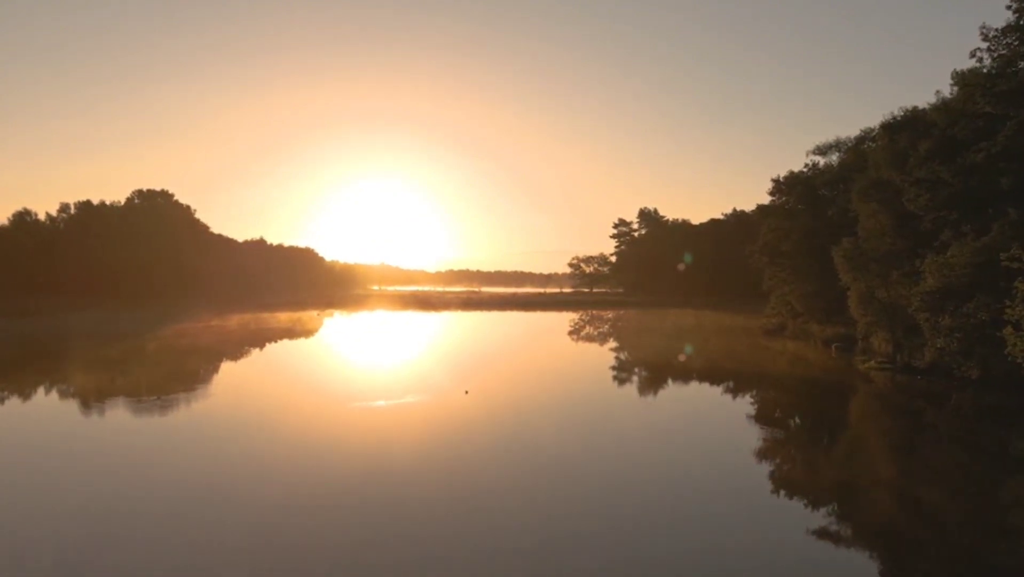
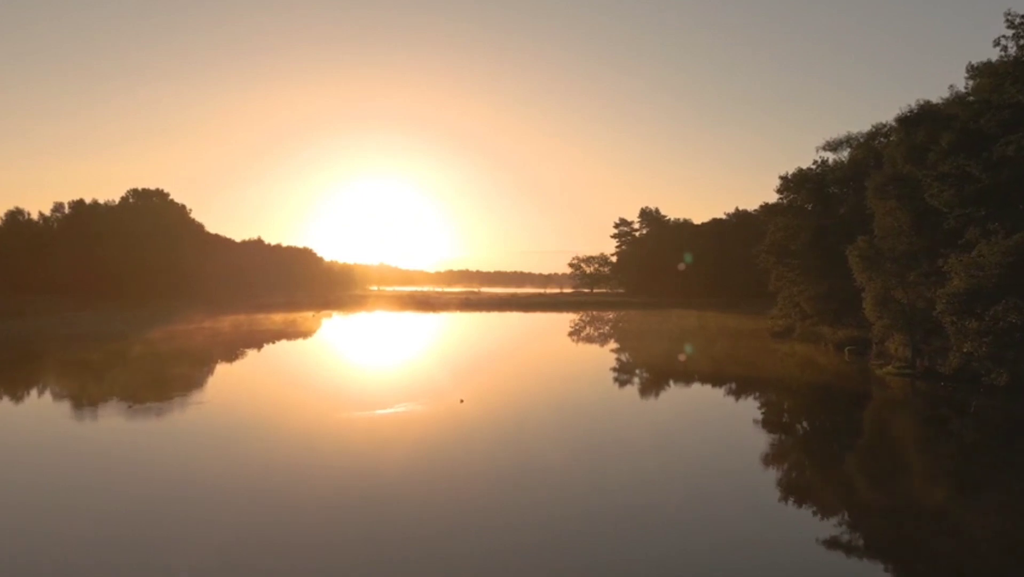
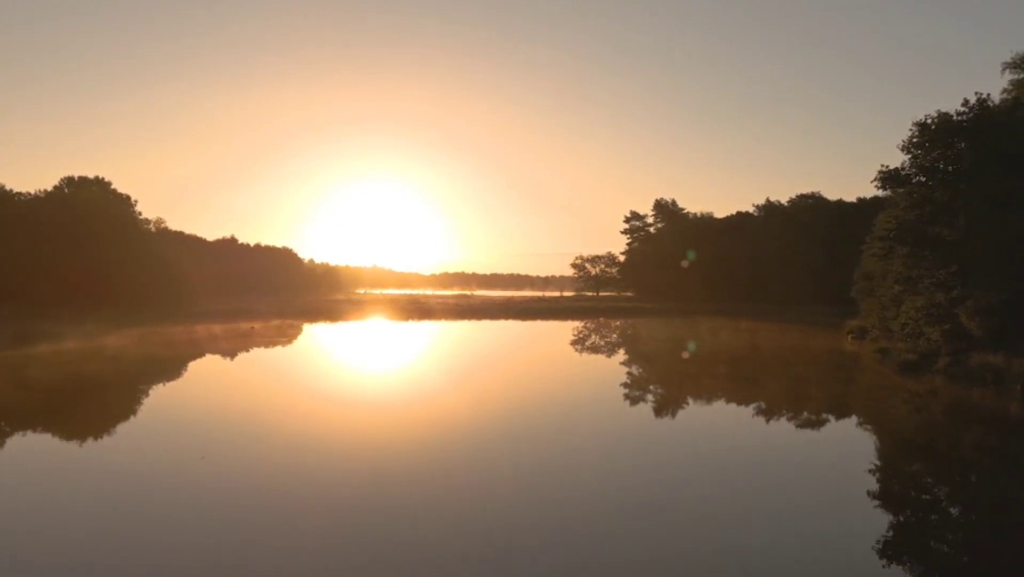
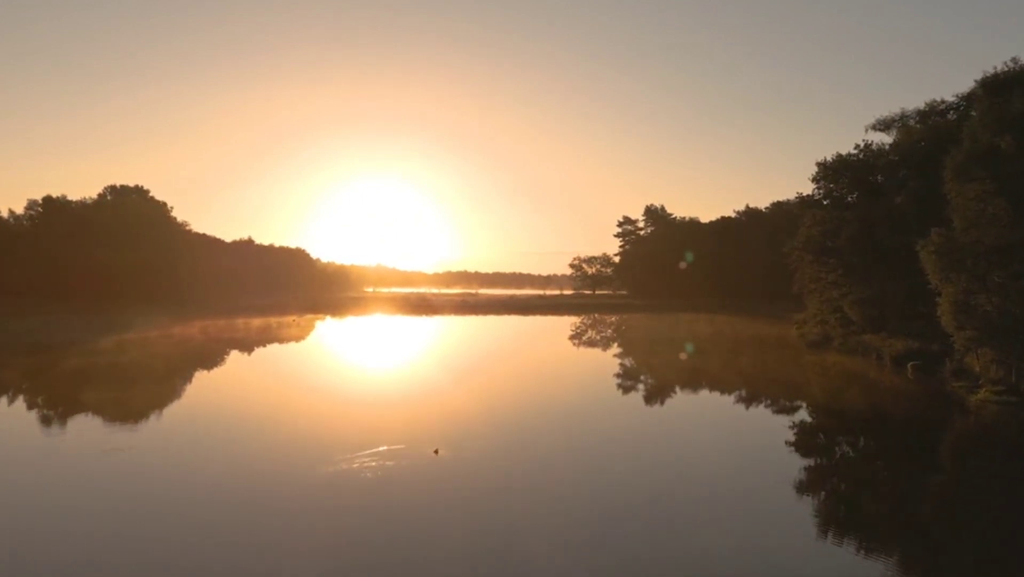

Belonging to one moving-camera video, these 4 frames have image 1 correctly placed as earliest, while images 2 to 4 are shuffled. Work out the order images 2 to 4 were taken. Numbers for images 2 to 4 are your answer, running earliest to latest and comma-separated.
2, 4, 3
